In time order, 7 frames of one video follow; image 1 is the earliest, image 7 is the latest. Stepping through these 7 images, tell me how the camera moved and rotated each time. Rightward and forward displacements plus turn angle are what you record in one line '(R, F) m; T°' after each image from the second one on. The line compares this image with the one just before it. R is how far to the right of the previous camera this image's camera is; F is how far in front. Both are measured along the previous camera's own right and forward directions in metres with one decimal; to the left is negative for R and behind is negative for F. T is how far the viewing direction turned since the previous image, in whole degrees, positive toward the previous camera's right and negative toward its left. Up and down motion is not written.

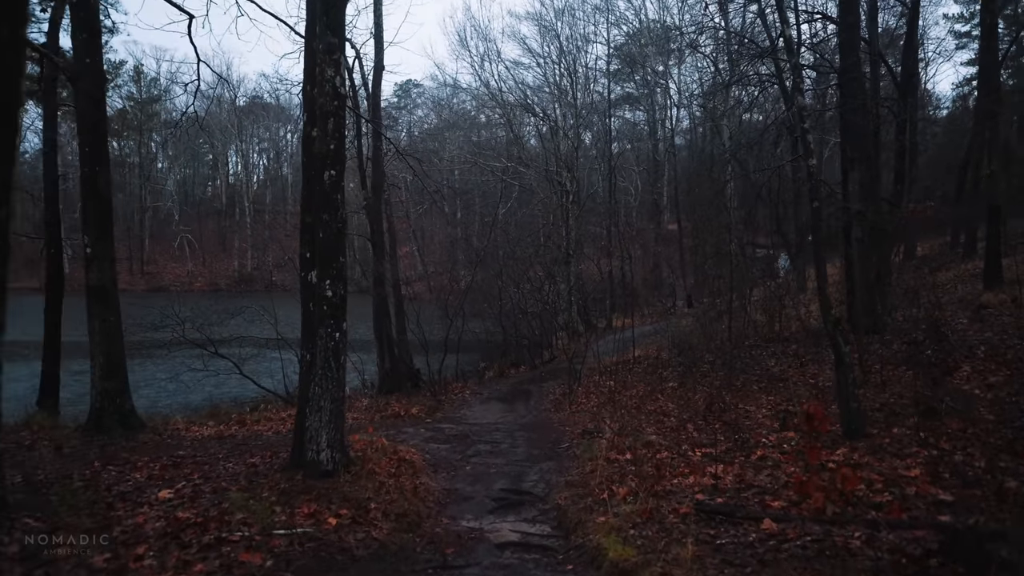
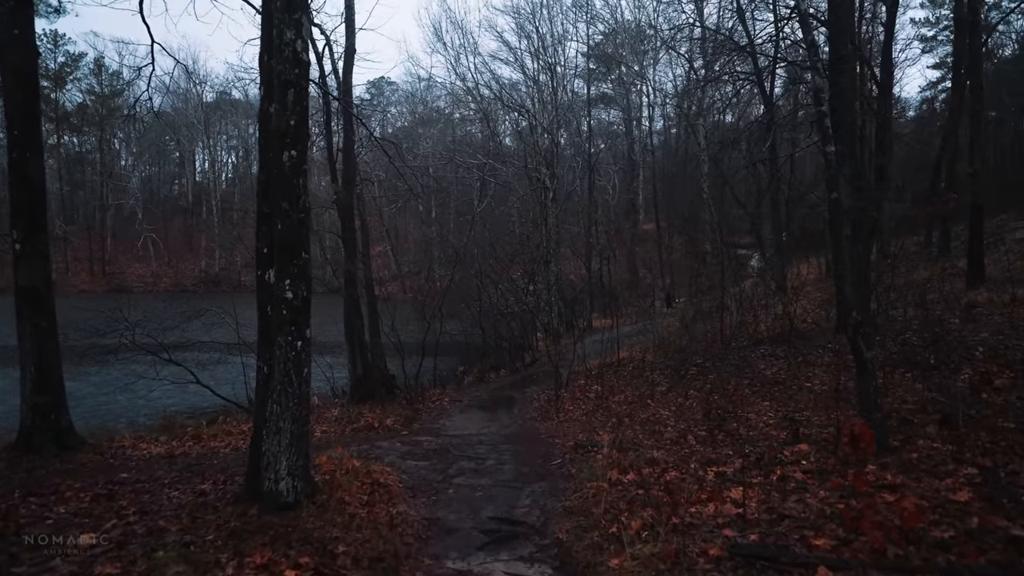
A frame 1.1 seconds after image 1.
(-0.2, +0.9) m; +2°
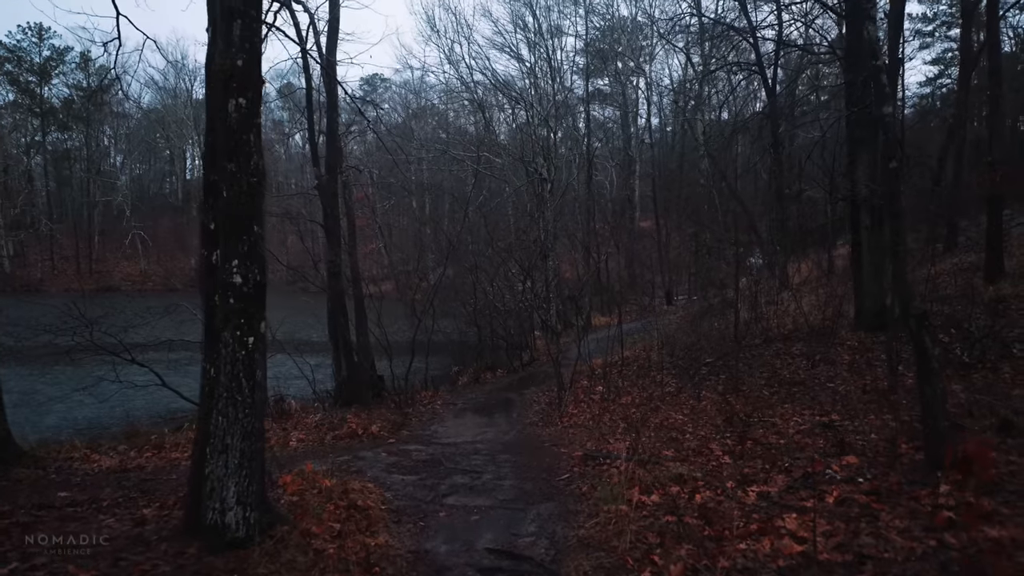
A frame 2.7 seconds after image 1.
(-0.1, +1.1) m; 0°
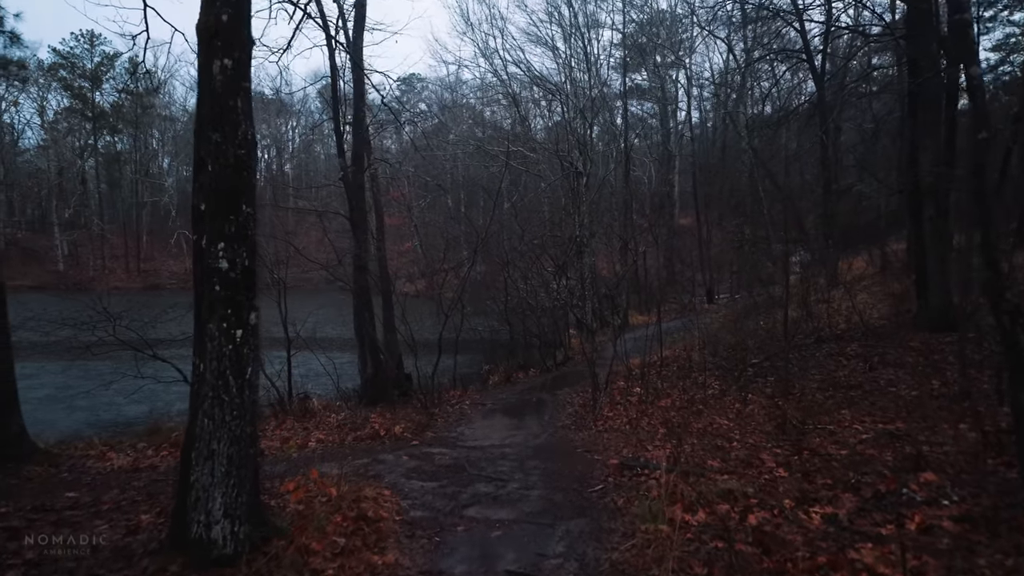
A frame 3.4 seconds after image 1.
(+0.1, +0.6) m; -3°
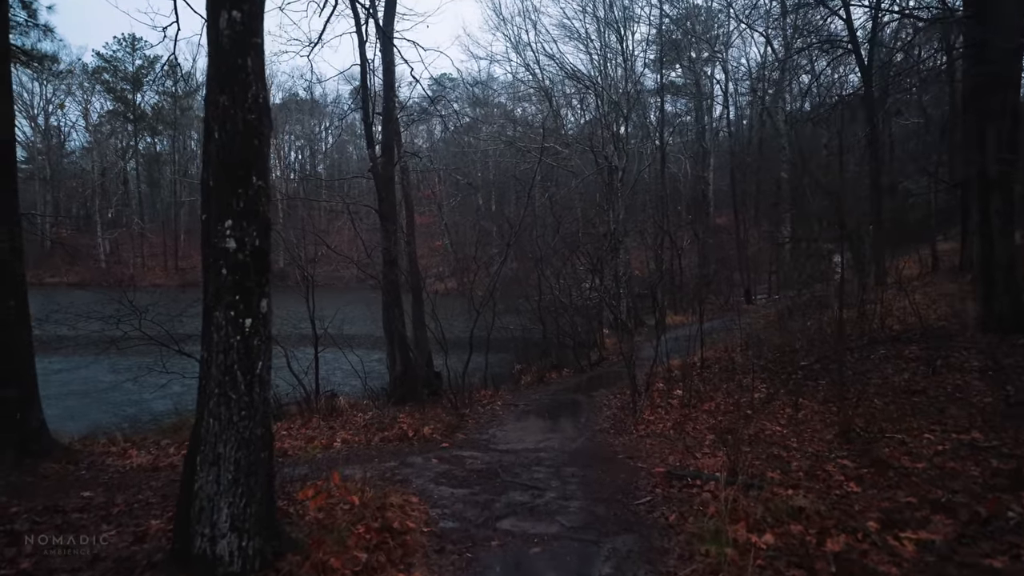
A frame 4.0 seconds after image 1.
(-0.1, +0.5) m; -3°
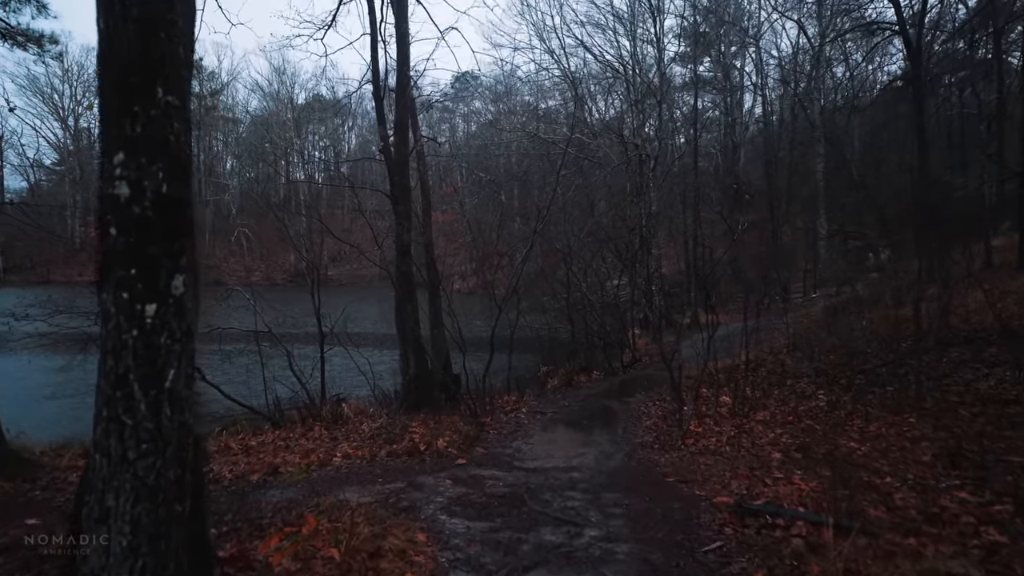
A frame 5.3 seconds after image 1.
(-0.1, +1.2) m; -2°
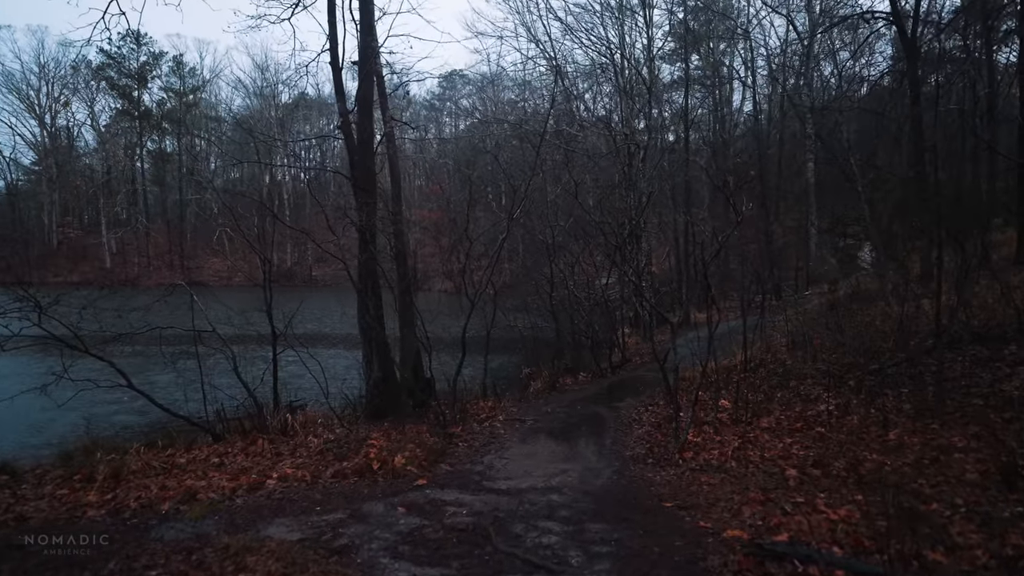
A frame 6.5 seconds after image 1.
(+0.2, +1.1) m; +1°
